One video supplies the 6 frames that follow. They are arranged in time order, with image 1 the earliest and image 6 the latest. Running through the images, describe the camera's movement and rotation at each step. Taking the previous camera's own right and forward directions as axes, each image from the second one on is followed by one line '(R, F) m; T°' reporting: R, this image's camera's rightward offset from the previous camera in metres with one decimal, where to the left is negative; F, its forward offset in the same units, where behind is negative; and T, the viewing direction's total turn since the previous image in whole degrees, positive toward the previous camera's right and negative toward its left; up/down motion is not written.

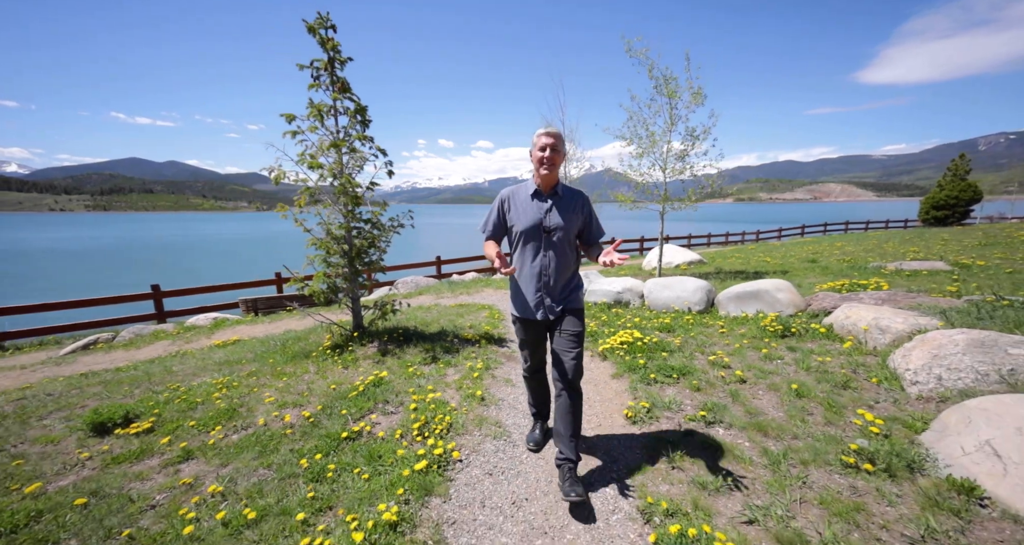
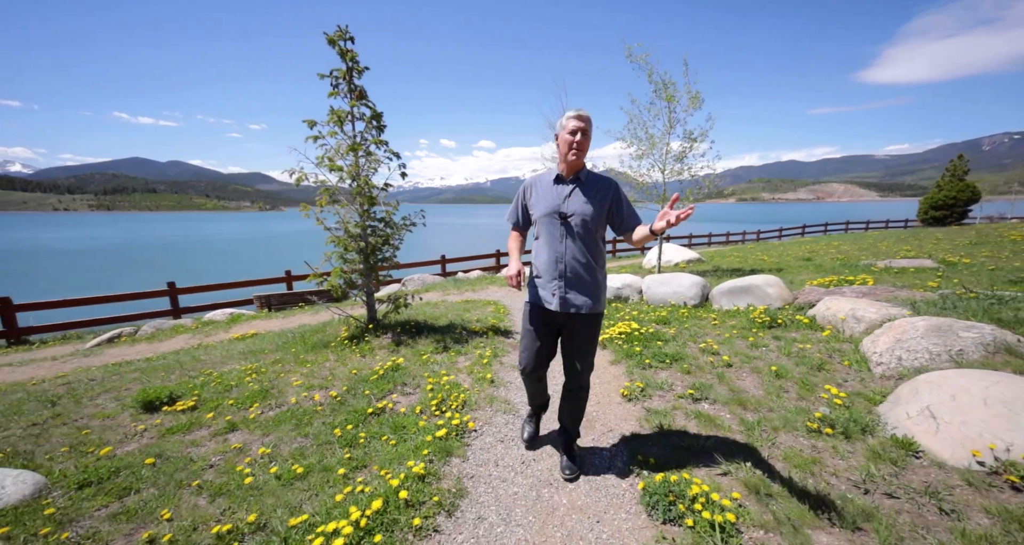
(-0.1, -0.6) m; 0°
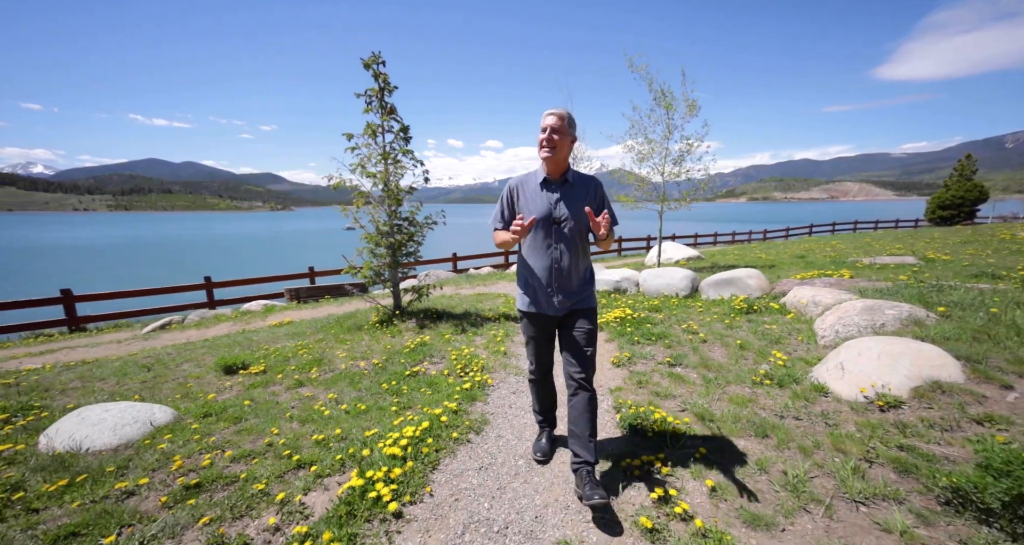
(0.0, -1.4) m; -1°
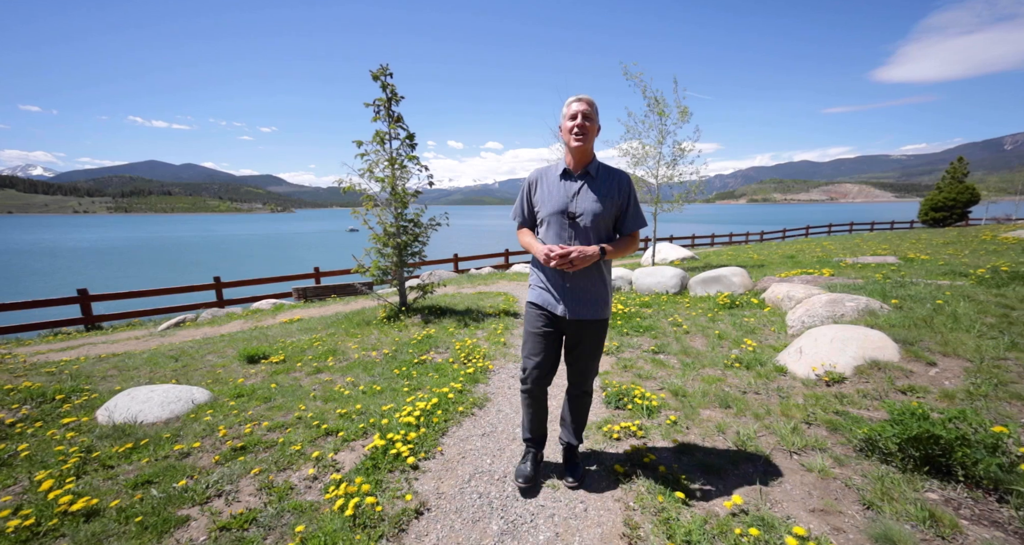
(0.0, -0.7) m; 0°
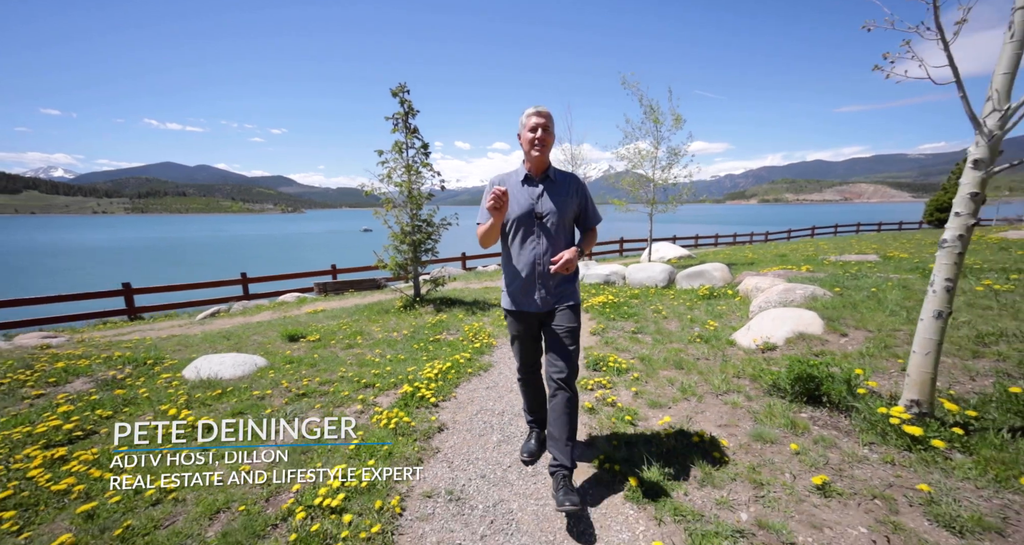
(+0.1, -1.4) m; -1°
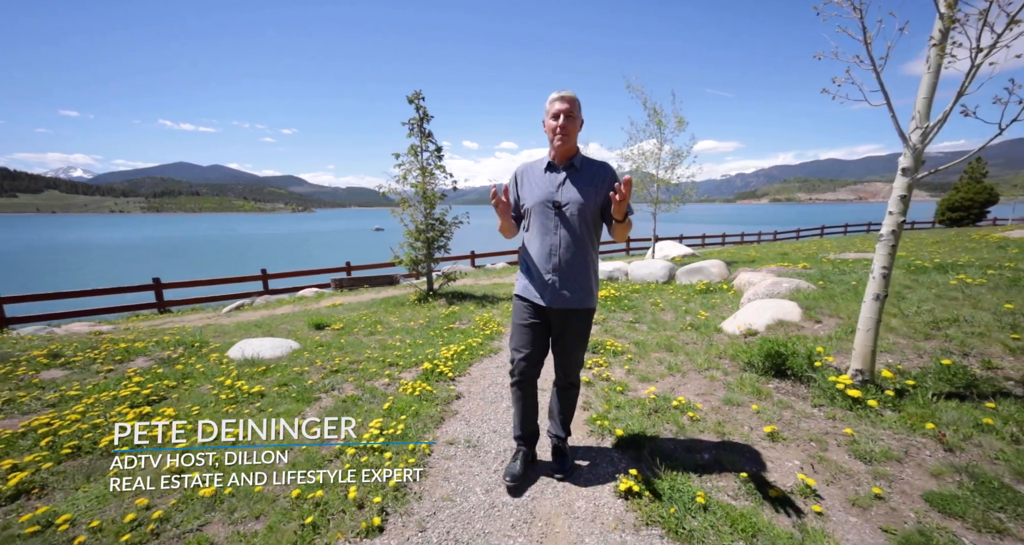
(0.0, -0.8) m; -1°
